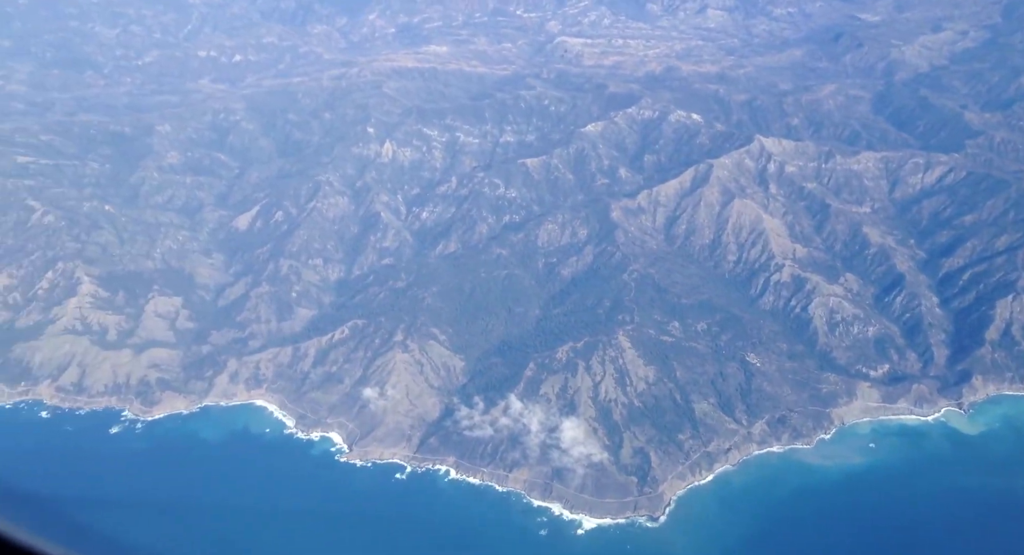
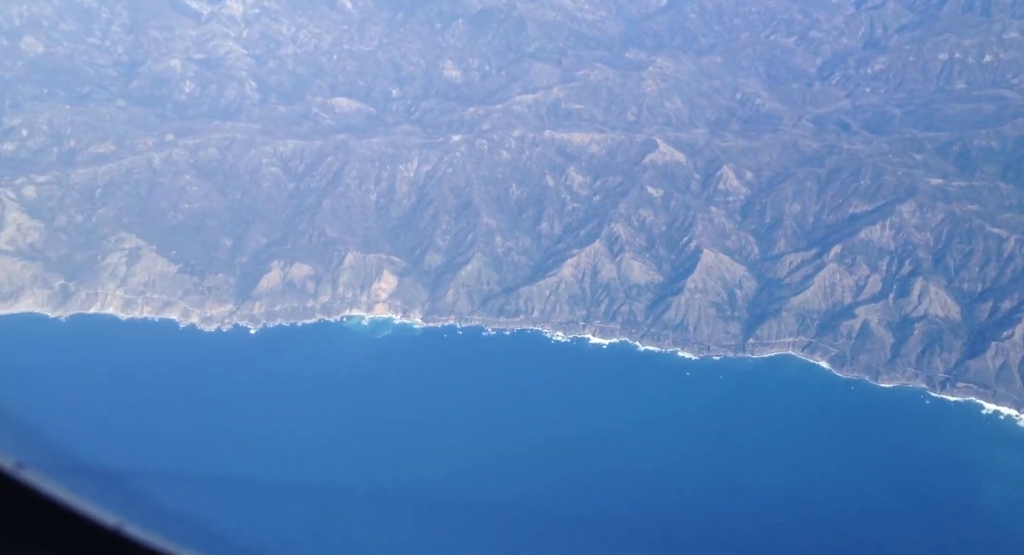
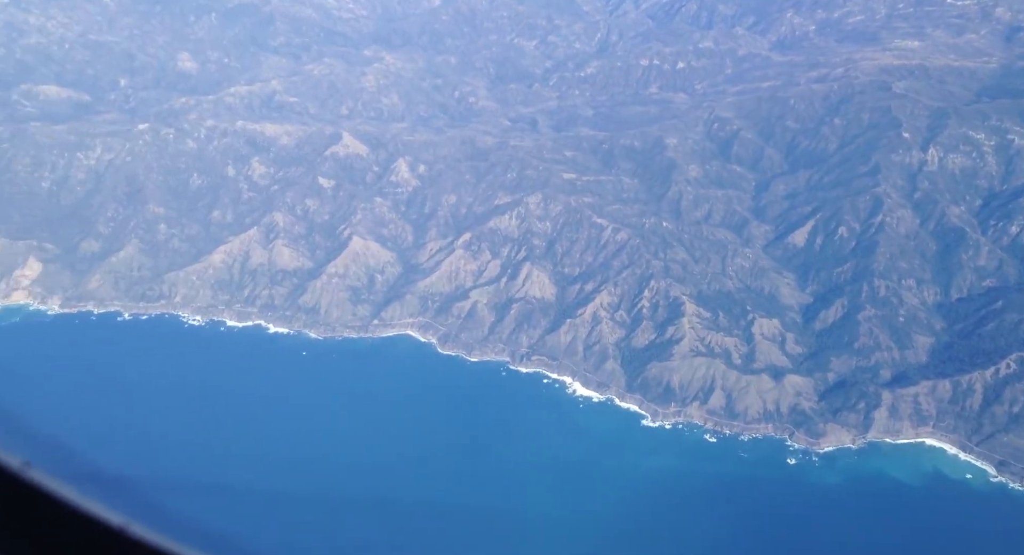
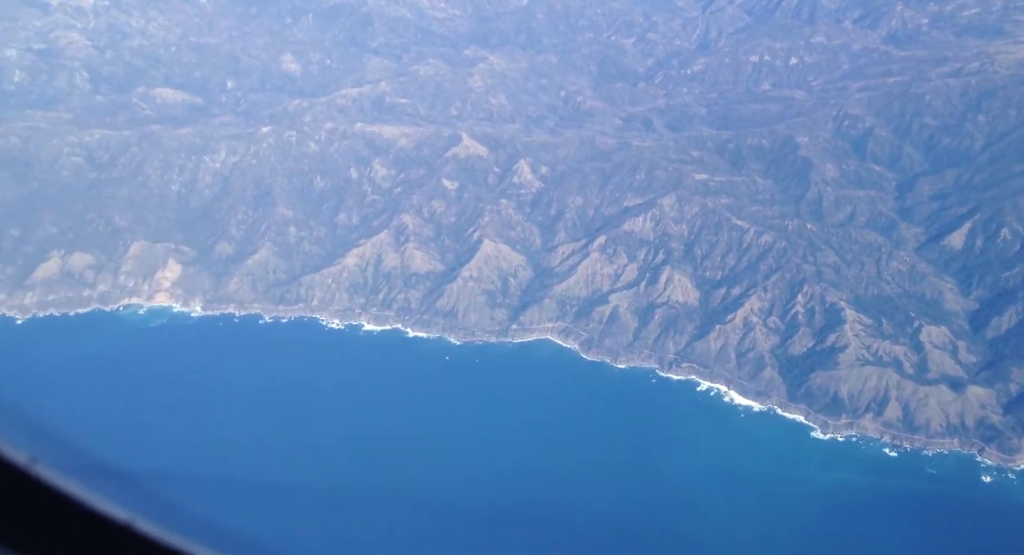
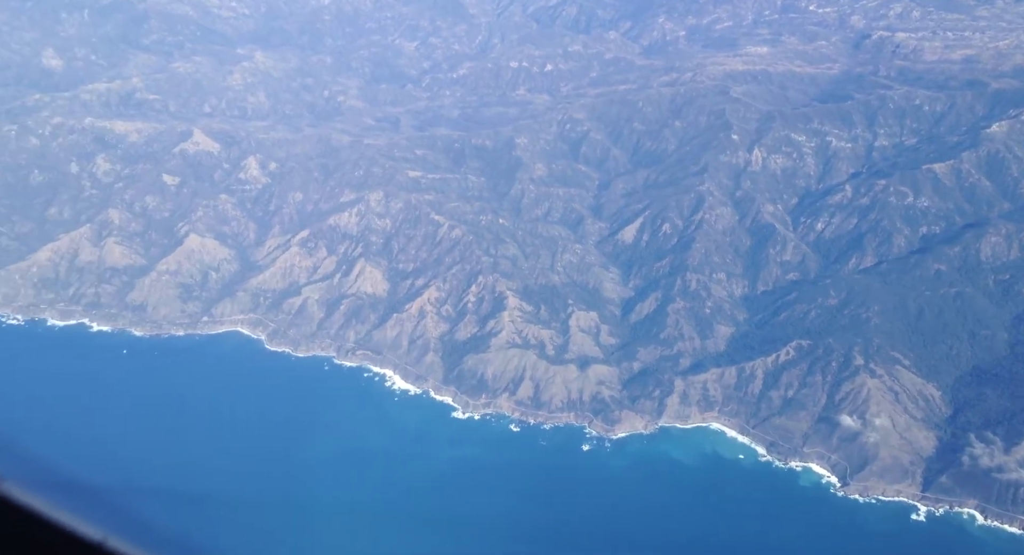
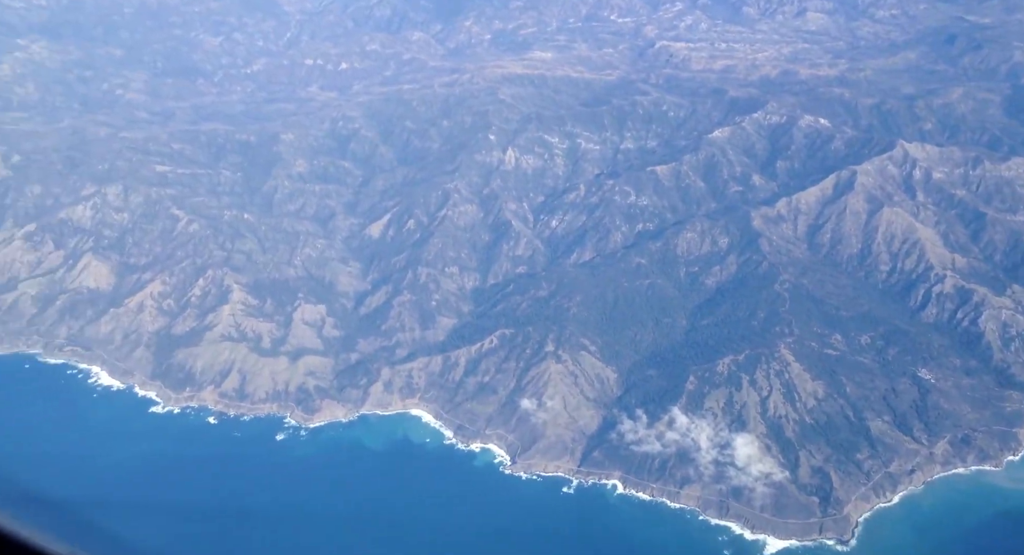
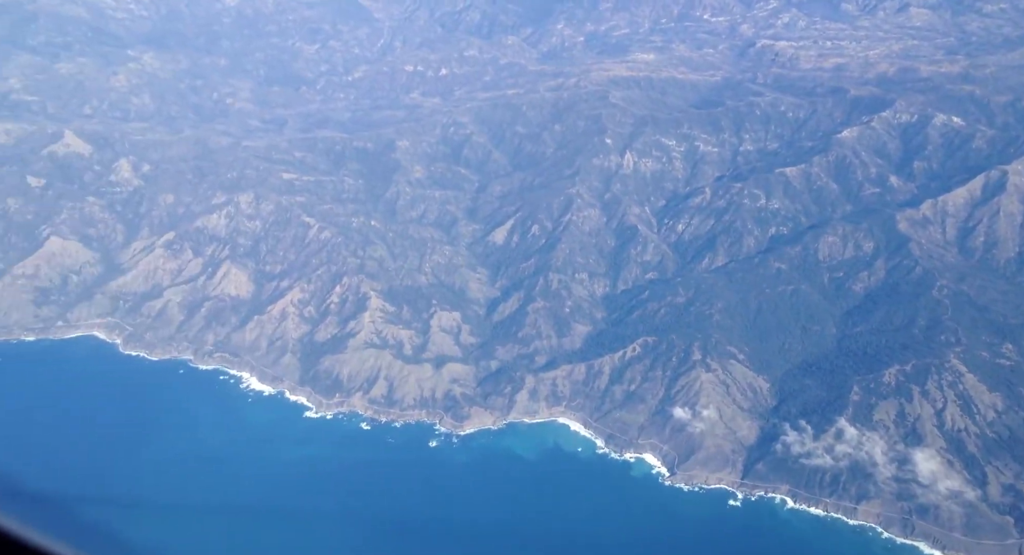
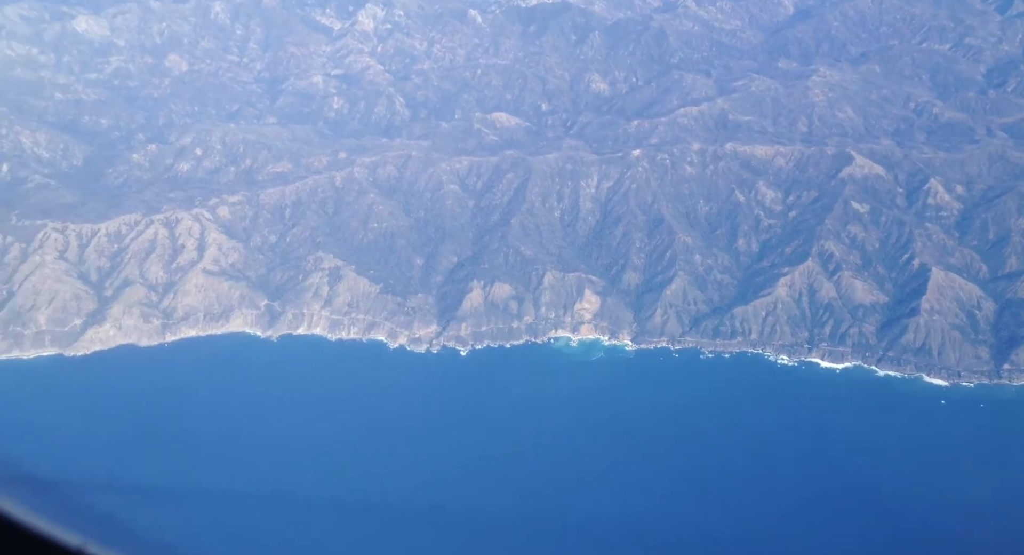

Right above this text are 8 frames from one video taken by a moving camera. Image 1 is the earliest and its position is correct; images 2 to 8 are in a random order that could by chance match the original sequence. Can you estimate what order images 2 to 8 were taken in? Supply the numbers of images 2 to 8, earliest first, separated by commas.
6, 7, 5, 3, 4, 2, 8
